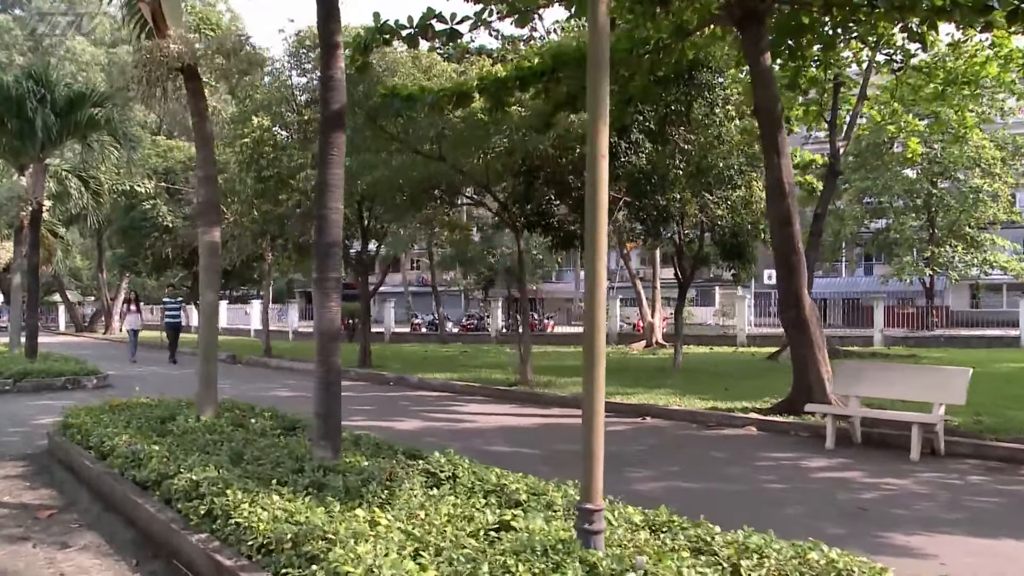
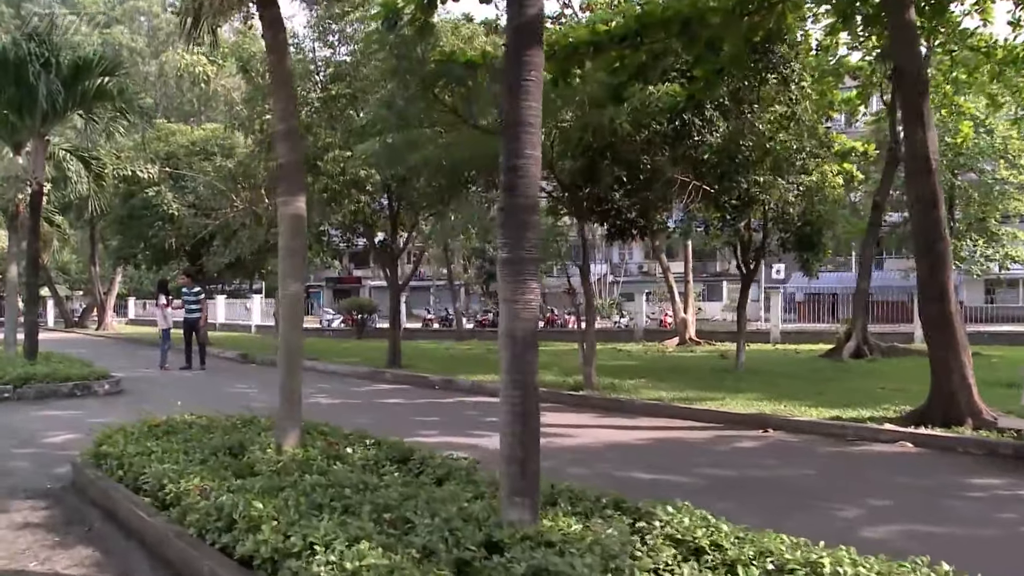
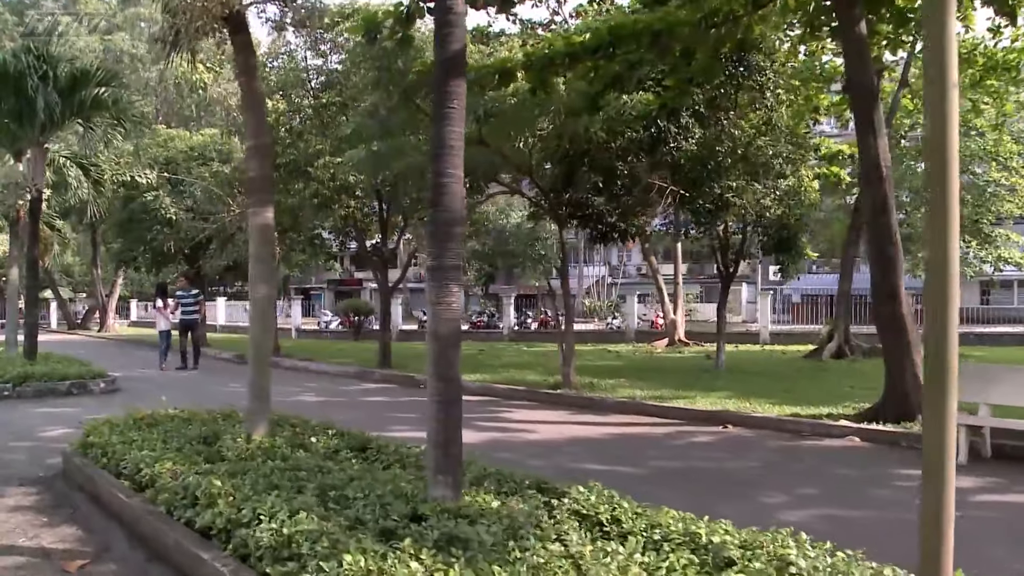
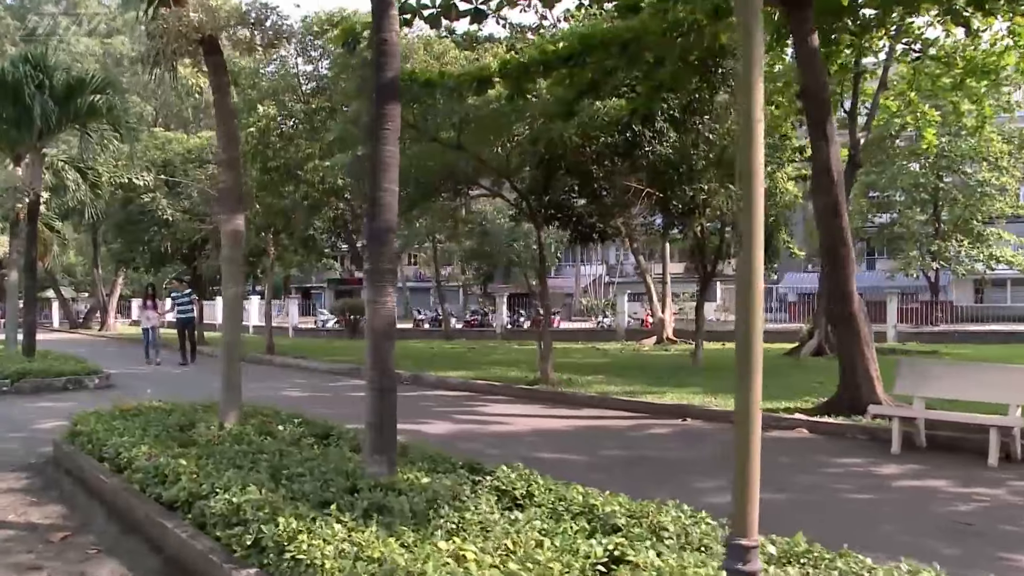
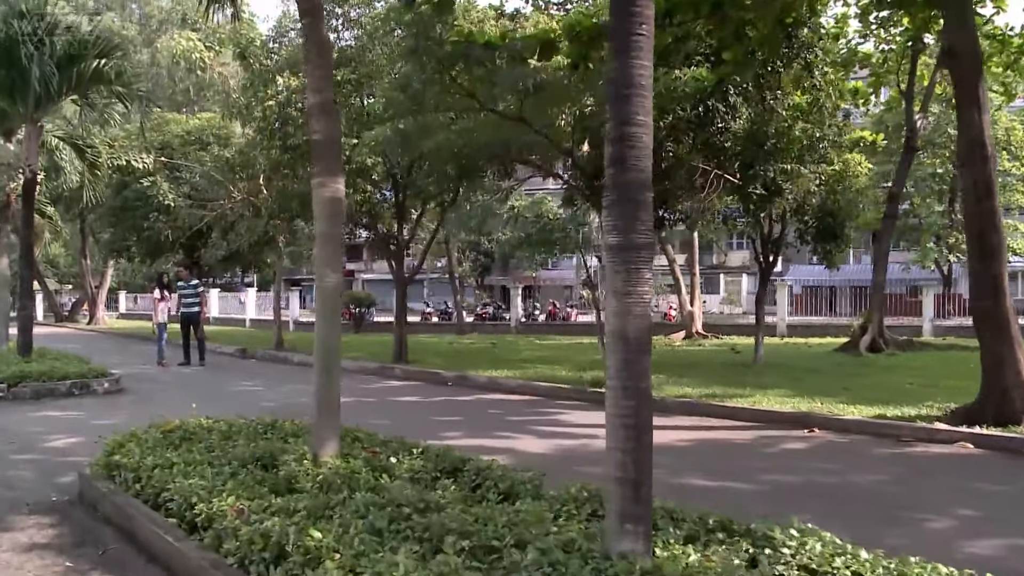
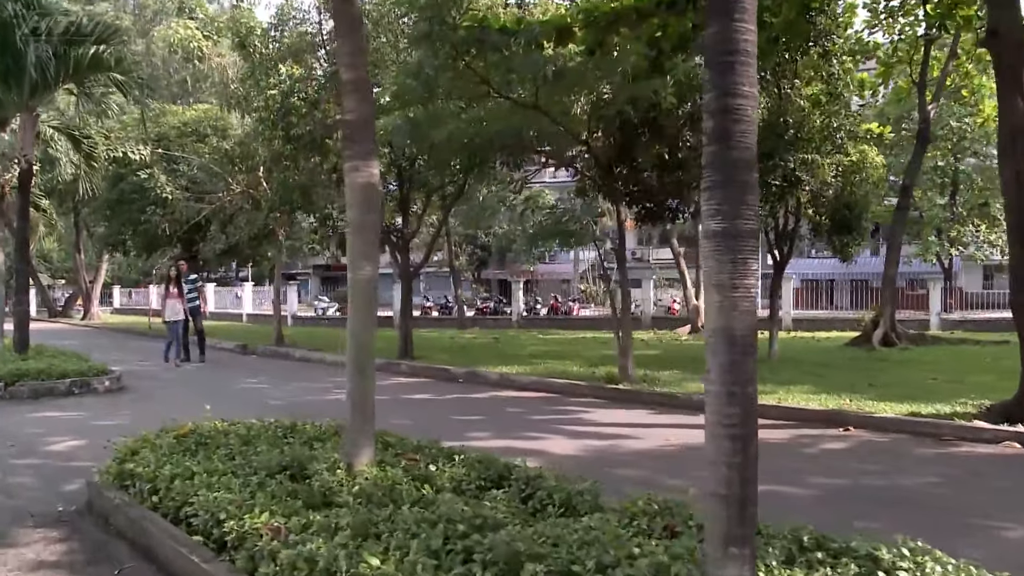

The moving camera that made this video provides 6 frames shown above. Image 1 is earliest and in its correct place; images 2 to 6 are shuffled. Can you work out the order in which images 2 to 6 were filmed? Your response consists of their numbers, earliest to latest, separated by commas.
4, 3, 2, 5, 6
